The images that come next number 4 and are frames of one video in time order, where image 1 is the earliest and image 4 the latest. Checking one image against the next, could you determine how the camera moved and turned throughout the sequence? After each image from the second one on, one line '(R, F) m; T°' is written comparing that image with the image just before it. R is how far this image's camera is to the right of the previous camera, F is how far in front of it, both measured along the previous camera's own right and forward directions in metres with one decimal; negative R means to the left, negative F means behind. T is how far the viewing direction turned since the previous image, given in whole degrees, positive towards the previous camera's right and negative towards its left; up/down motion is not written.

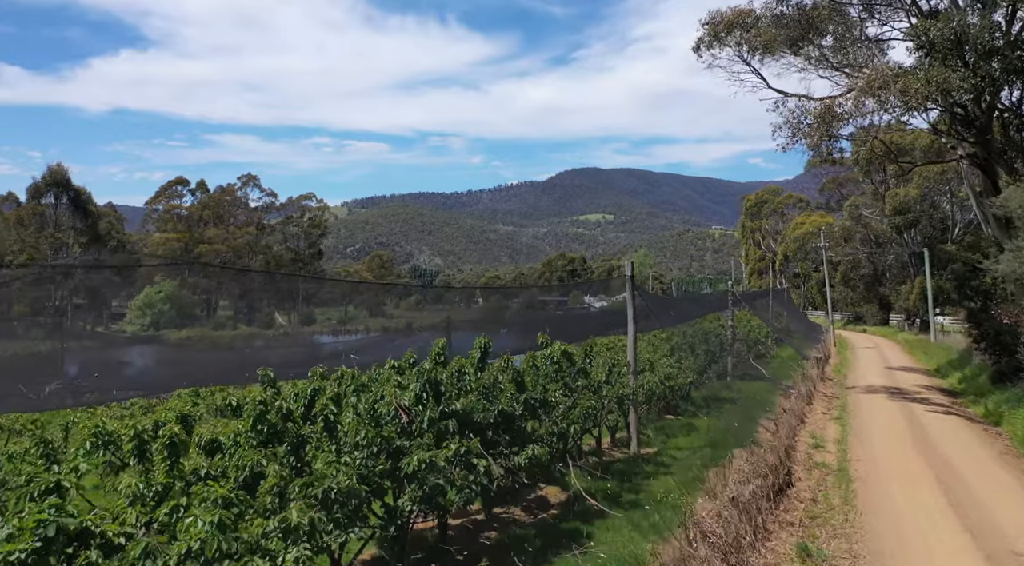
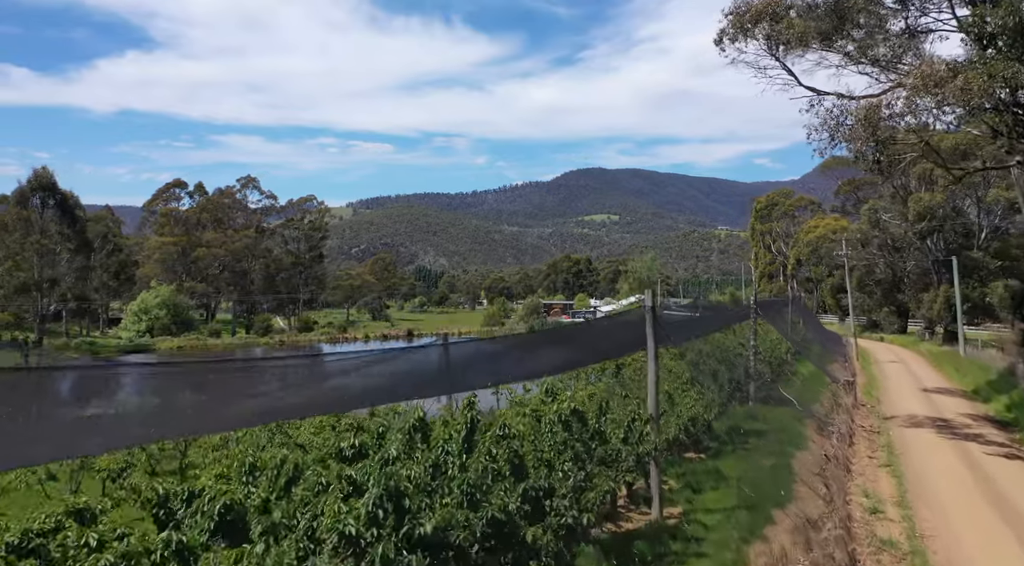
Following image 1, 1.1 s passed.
(0.0, +0.7) m; 0°
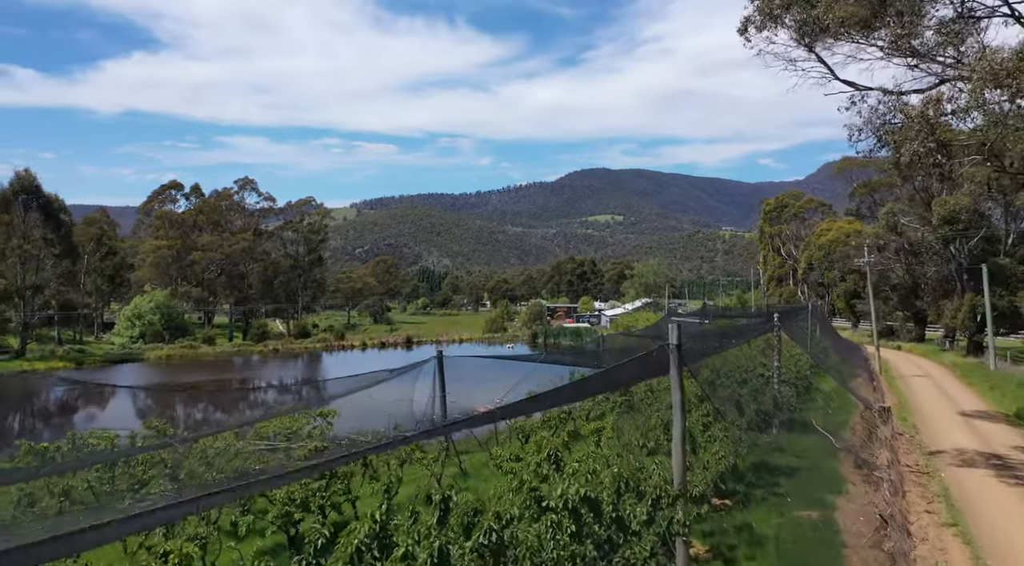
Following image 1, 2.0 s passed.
(0.0, +0.7) m; 0°
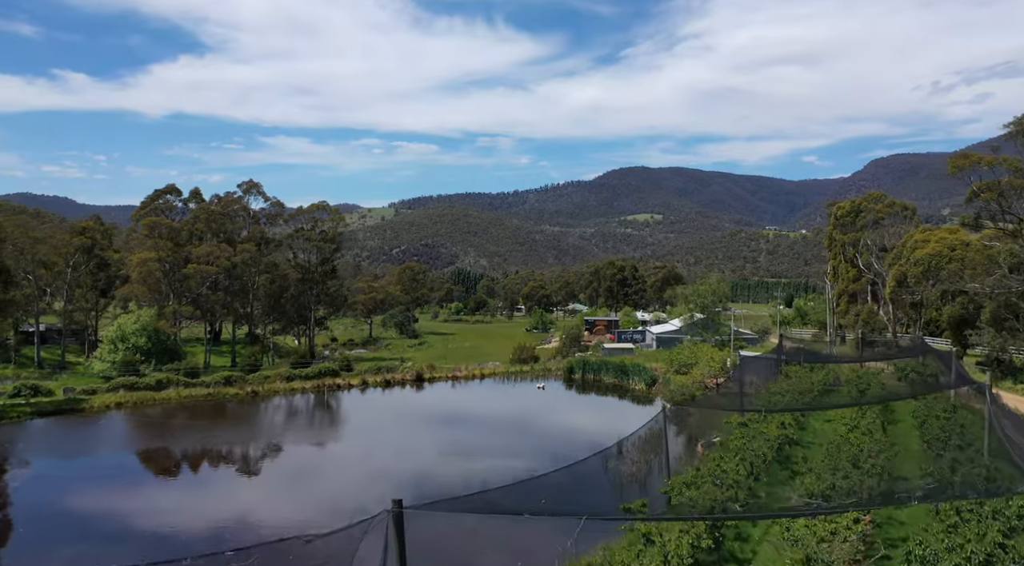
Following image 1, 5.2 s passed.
(+0.1, +3.5) m; -3°
